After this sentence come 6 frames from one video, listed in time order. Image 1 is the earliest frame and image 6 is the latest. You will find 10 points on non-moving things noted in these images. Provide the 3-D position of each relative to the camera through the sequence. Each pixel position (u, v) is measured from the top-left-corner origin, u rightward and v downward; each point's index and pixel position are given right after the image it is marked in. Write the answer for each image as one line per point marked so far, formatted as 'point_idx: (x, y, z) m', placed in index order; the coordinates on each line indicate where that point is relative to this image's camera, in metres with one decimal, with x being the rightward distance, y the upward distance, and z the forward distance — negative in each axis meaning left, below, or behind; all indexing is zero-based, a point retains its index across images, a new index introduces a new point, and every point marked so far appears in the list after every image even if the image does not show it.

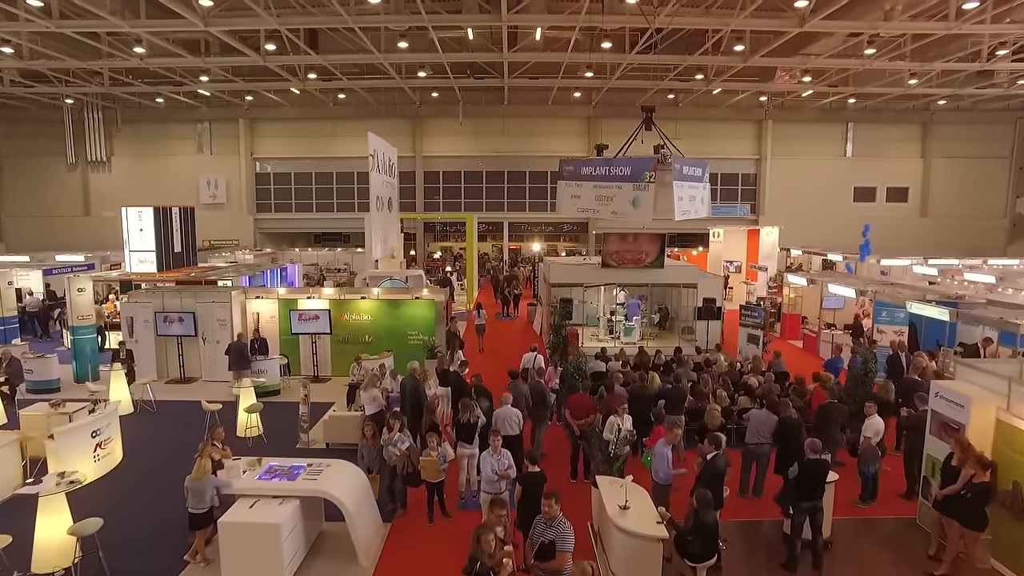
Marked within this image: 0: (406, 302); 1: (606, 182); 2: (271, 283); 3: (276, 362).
0: (-1.7, -0.2, +11.0) m
1: (+1.4, +1.6, +10.3) m
2: (-5.4, +0.1, +15.2) m
3: (-3.5, -1.1, +9.9) m
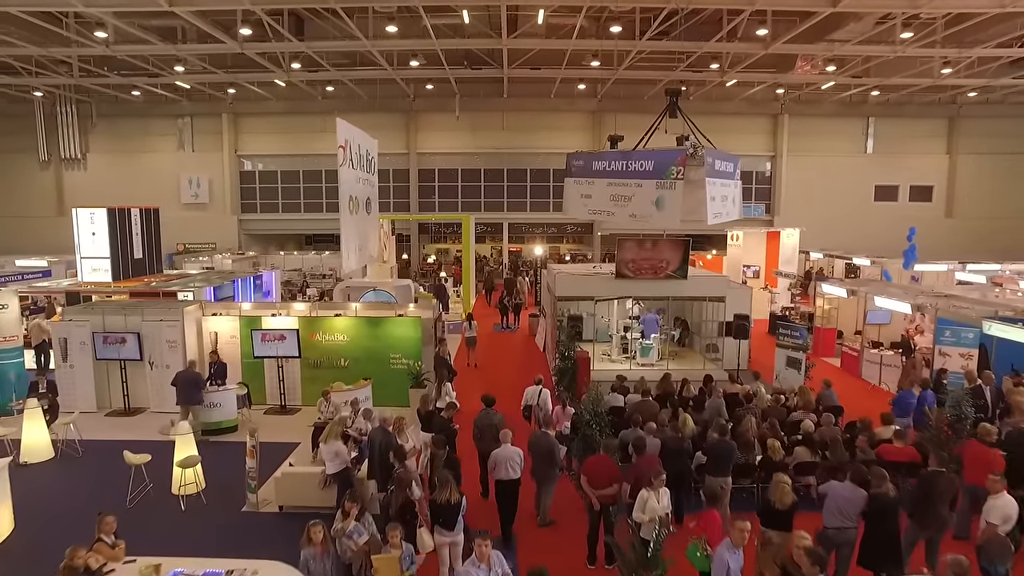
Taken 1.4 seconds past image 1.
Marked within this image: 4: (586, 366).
0: (-1.7, -0.5, +9.4) m
1: (+1.4, +1.4, +8.7) m
2: (-5.4, -0.1, +13.6) m
3: (-3.5, -1.3, +8.3) m
4: (+1.0, -1.1, +9.3) m
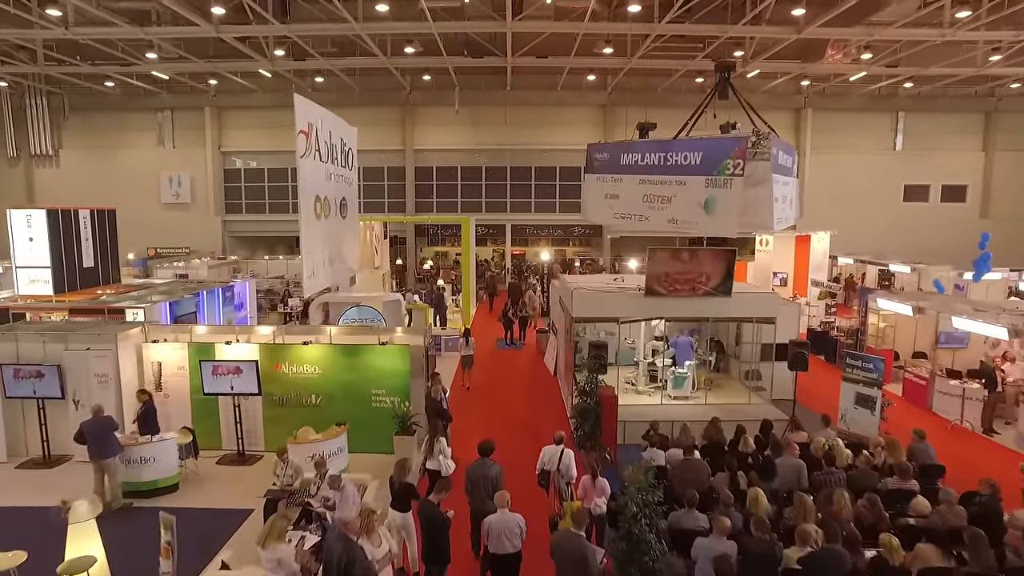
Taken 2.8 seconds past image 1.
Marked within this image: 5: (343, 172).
0: (-1.6, -0.7, +7.7) m
1: (+1.5, +1.1, +7.0) m
2: (-5.3, -0.3, +11.9) m
3: (-3.4, -1.5, +6.6) m
4: (+1.1, -1.4, +7.6) m
5: (-1.8, +1.3, +7.3) m
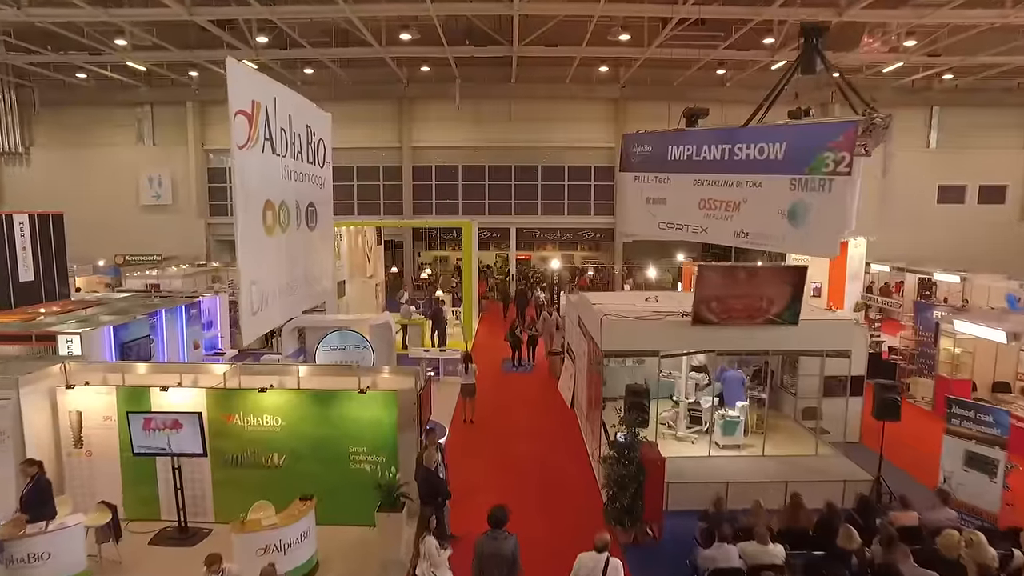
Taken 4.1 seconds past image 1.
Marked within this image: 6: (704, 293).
0: (-1.5, -1.0, +6.0) m
1: (+1.7, +0.9, +5.3) m
2: (-5.2, -0.6, +10.3) m
3: (-3.2, -1.8, +5.0) m
4: (+1.3, -1.6, +5.9) m
5: (-1.7, +1.0, +5.6) m
6: (+1.9, 0.0, +6.7) m
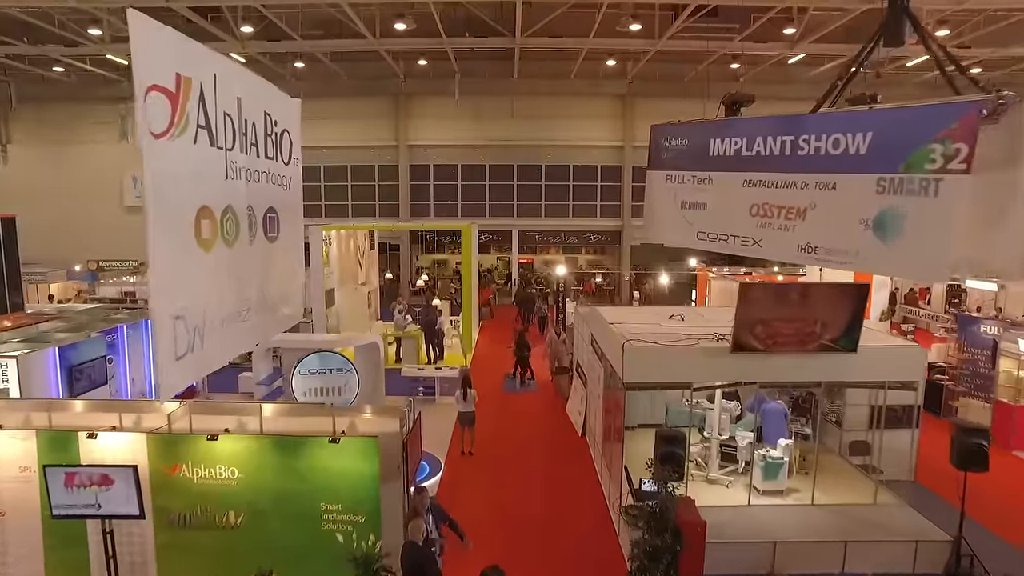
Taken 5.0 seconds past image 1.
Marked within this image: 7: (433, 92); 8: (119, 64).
0: (-1.4, -1.1, +4.9) m
1: (+1.7, +0.7, +4.2) m
2: (-5.1, -0.8, +9.2) m
3: (-3.2, -2.0, +3.9) m
4: (+1.3, -1.8, +4.8) m
5: (-1.6, +0.8, +4.6) m
6: (+2.0, -0.2, +5.6) m
7: (-2.3, +5.7, +19.5) m
8: (-11.2, +6.4, +19.2) m
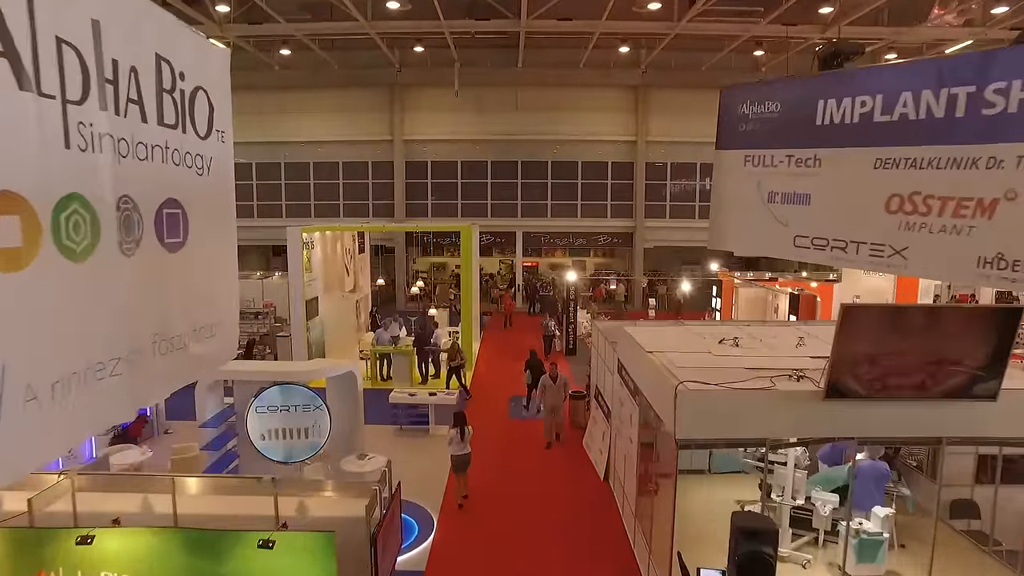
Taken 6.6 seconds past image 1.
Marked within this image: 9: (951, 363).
0: (-1.4, -1.3, +3.4) m
1: (+1.8, +0.6, +2.7) m
2: (-5.0, -0.9, +7.7) m
3: (-3.1, -2.1, +2.4) m
4: (+1.4, -2.0, +3.3) m
5: (-1.6, +0.7, +3.0) m
6: (+2.1, -0.4, +4.1) m
7: (-2.2, +5.6, +18.0) m
8: (-11.1, +6.2, +17.7) m
9: (+2.7, -0.5, +4.2) m
